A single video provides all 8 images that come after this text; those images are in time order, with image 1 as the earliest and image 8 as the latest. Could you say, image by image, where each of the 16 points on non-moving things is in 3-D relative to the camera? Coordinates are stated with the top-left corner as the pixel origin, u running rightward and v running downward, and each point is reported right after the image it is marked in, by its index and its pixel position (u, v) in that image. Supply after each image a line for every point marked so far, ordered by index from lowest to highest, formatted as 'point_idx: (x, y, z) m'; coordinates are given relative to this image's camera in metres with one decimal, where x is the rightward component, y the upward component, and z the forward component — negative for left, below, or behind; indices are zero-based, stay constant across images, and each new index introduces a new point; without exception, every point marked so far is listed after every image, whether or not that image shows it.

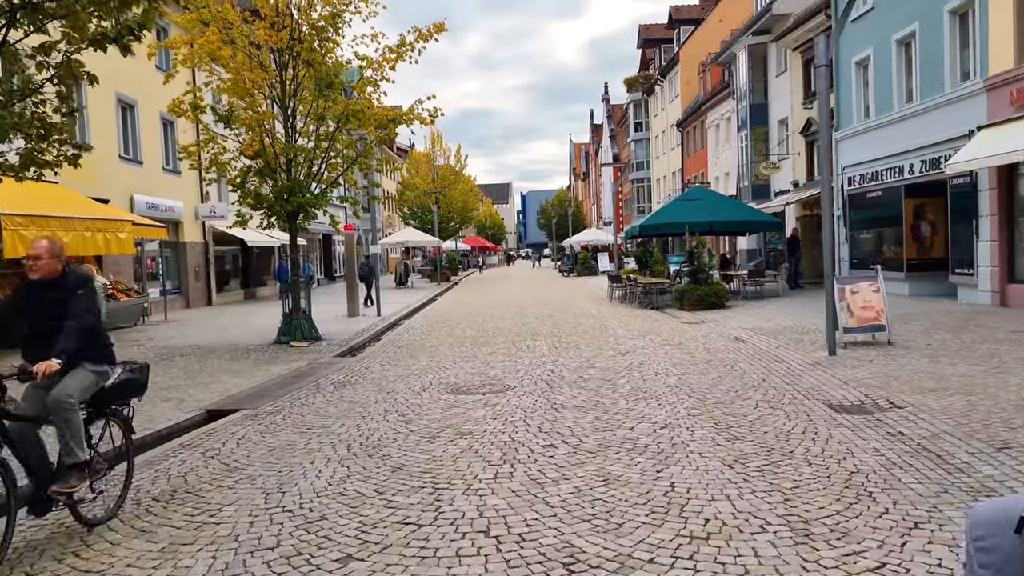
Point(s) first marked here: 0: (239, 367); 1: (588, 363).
0: (-3.9, -1.1, +11.9) m
1: (+1.0, -1.0, +10.6) m
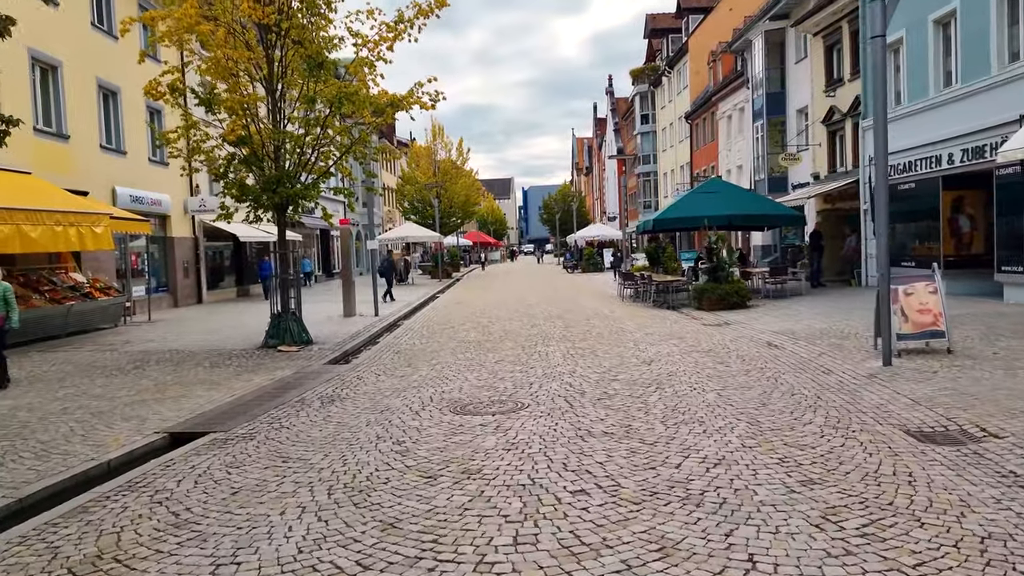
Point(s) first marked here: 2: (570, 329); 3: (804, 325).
0: (-3.7, -1.1, +10.6) m
1: (+1.1, -1.0, +9.3) m
2: (+1.0, -0.7, +14.4) m
3: (+4.8, -0.6, +13.7) m
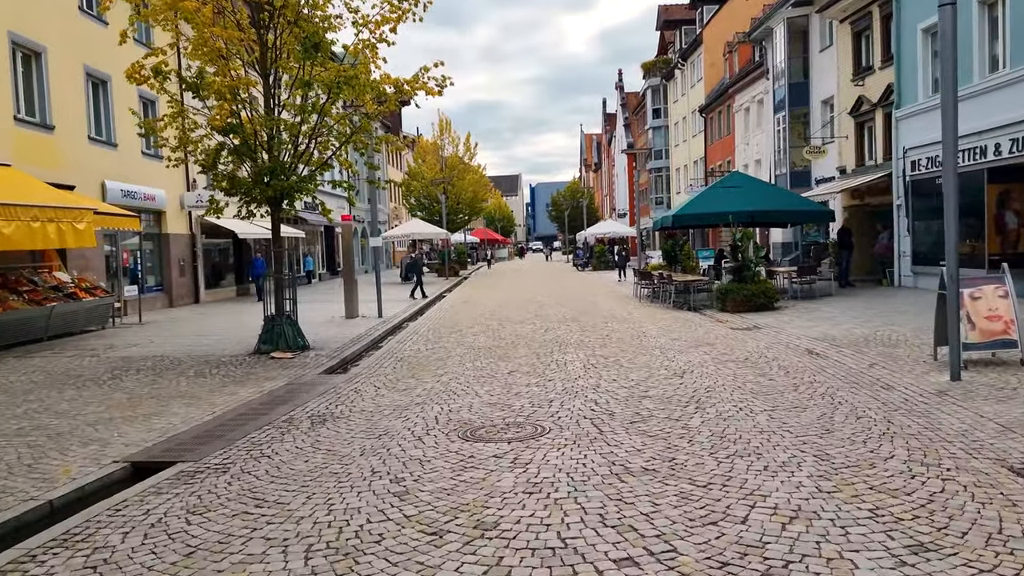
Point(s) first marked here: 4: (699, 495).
0: (-3.6, -1.2, +9.6) m
1: (+1.3, -1.0, +8.2) m
2: (+1.2, -0.7, +13.3) m
3: (+5.0, -0.6, +12.6) m
4: (+1.1, -1.2, +4.8) m
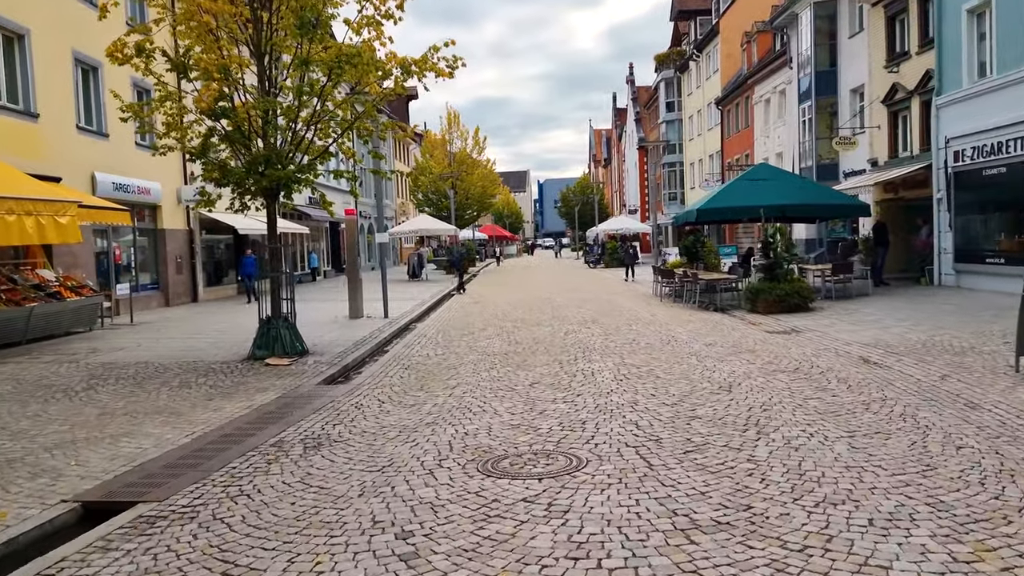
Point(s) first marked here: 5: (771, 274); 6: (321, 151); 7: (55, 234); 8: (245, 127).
0: (-3.3, -1.2, +8.5) m
1: (+1.5, -1.0, +7.1) m
2: (+1.5, -0.7, +12.1) m
3: (+5.2, -0.6, +11.4) m
4: (+1.3, -1.2, +3.7) m
5: (+5.0, +0.3, +16.1) m
6: (-2.9, +2.0, +12.5) m
7: (-7.3, +0.8, +13.2) m
8: (-3.7, +2.3, +11.7) m
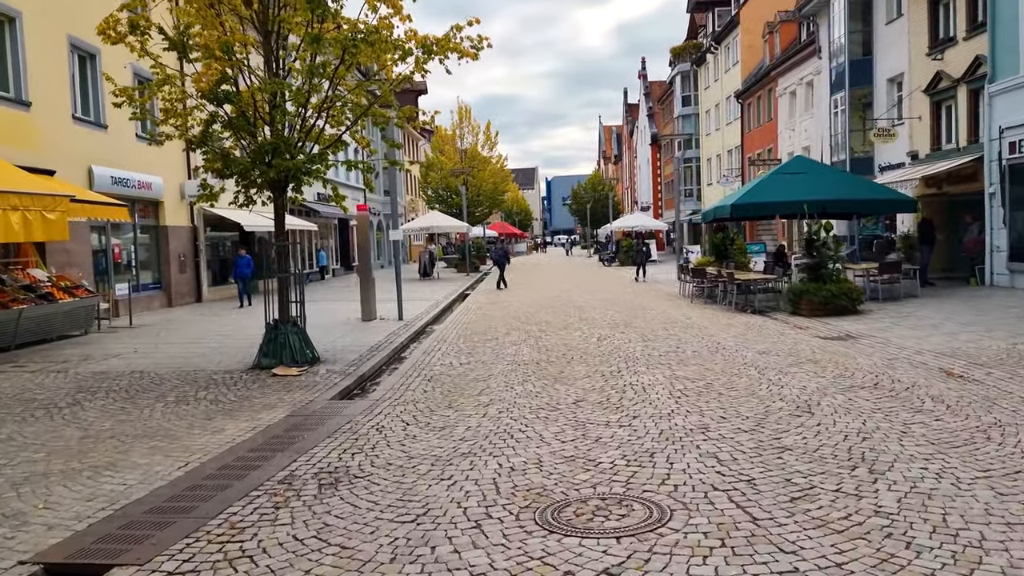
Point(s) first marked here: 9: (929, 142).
0: (-3.0, -1.2, +7.4) m
1: (+1.8, -1.1, +6.0) m
2: (+1.9, -0.8, +11.0) m
3: (+5.6, -0.7, +10.3) m
4: (+1.6, -1.3, +2.6) m
5: (+5.4, +0.3, +15.0) m
6: (-2.4, +2.0, +11.4) m
7: (-6.8, +0.8, +12.2) m
8: (-3.3, +2.2, +10.6) m
9: (+10.0, +3.5, +19.9) m
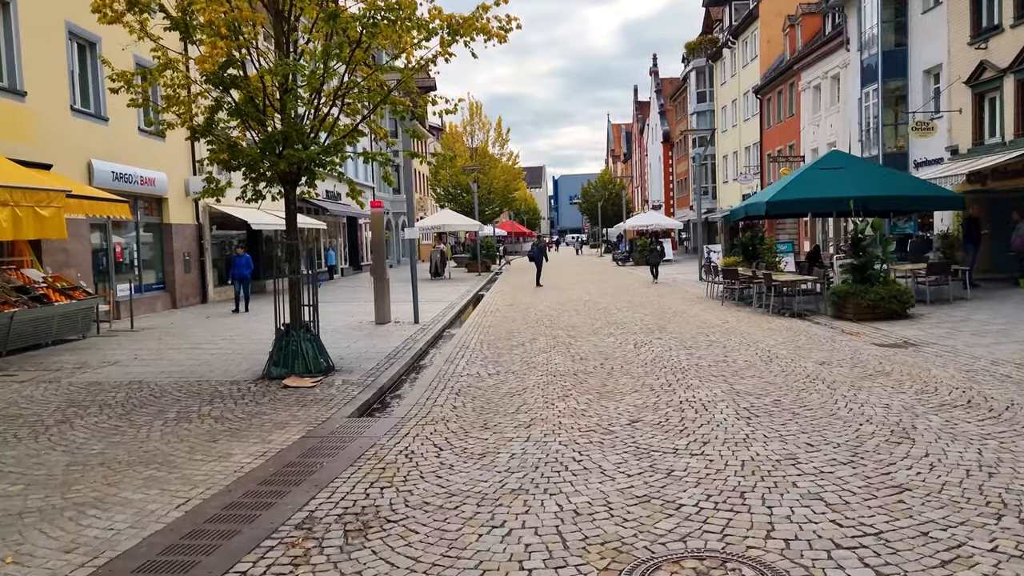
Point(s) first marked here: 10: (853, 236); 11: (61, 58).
0: (-2.6, -1.2, +6.5) m
1: (+2.2, -1.1, +5.0) m
2: (+2.3, -0.8, +10.1) m
3: (+6.0, -0.7, +9.3) m
4: (+1.9, -1.3, +1.6) m
5: (+5.9, +0.2, +14.0) m
6: (-2.1, +2.0, +10.5) m
7: (-6.4, +0.8, +11.3) m
8: (-3.0, +2.2, +9.7) m
9: (+10.4, +3.5, +19.0) m
10: (+5.8, +0.9, +14.3) m
11: (-8.3, +4.2, +15.4) m
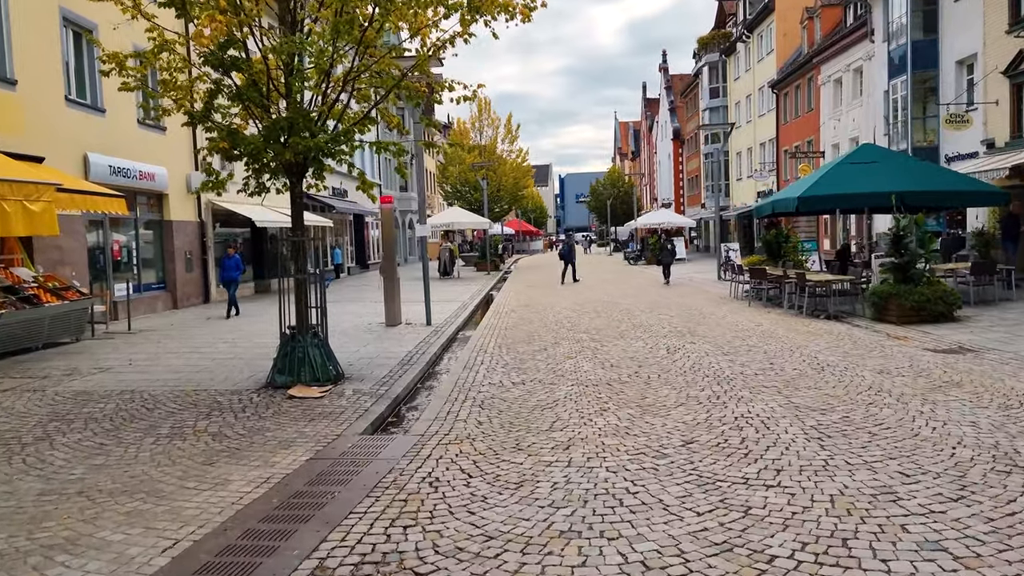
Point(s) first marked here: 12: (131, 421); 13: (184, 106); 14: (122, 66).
0: (-2.3, -1.2, +5.7) m
1: (+2.4, -1.1, +4.2) m
2: (+2.5, -0.8, +9.3) m
3: (+6.3, -0.7, +8.5) m
4: (+2.2, -1.3, +0.8) m
5: (+6.2, +0.2, +13.2) m
6: (-1.8, +2.0, +9.7) m
7: (-6.2, +0.8, +10.5) m
8: (-2.7, +2.2, +8.9) m
9: (+10.7, +3.5, +18.1) m
10: (+6.1, +0.9, +13.4) m
11: (-8.0, +4.2, +14.6) m
12: (-3.4, -1.2, +7.4) m
13: (-3.5, +2.0, +9.1) m
14: (-4.3, +2.4, +9.2) m
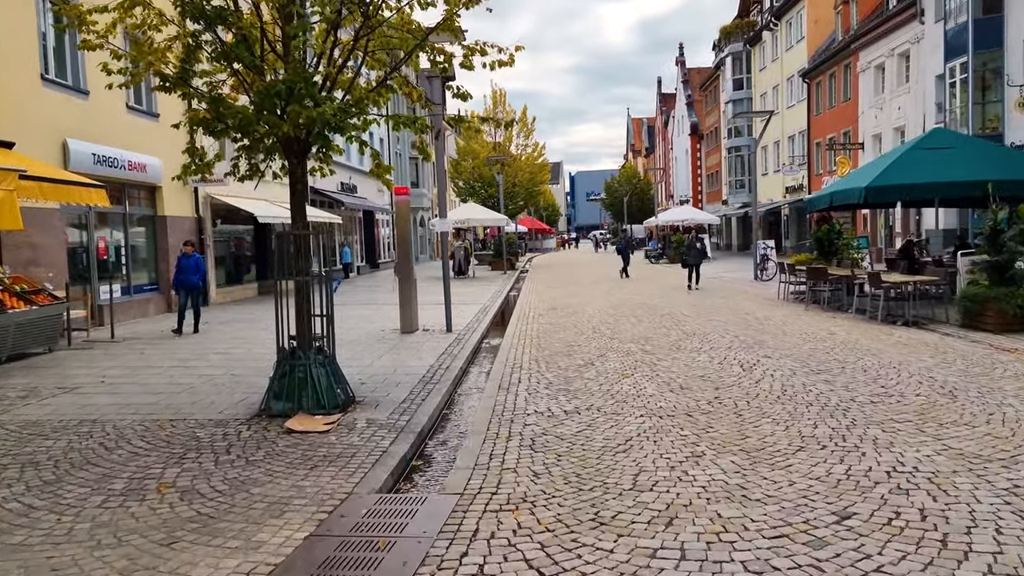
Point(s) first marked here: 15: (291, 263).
0: (-1.9, -1.3, +4.0) m
1: (+2.8, -1.2, +2.5) m
2: (+3.0, -0.8, +7.5) m
3: (+6.7, -0.8, +6.7) m
4: (+2.5, -1.4, -0.9) m
5: (+6.6, +0.2, +11.4) m
6: (-1.3, +1.9, +8.0) m
7: (-5.7, +0.8, +8.9) m
8: (-2.2, +2.2, +7.2) m
9: (+11.3, +3.4, +16.2) m
10: (+6.6, +0.8, +11.6) m
11: (-7.5, +4.2, +12.9) m
12: (-2.9, -1.2, +5.7) m
13: (-3.1, +1.9, +7.4) m
14: (-3.8, +2.4, +7.5) m
15: (-1.9, +0.2, +7.3) m
